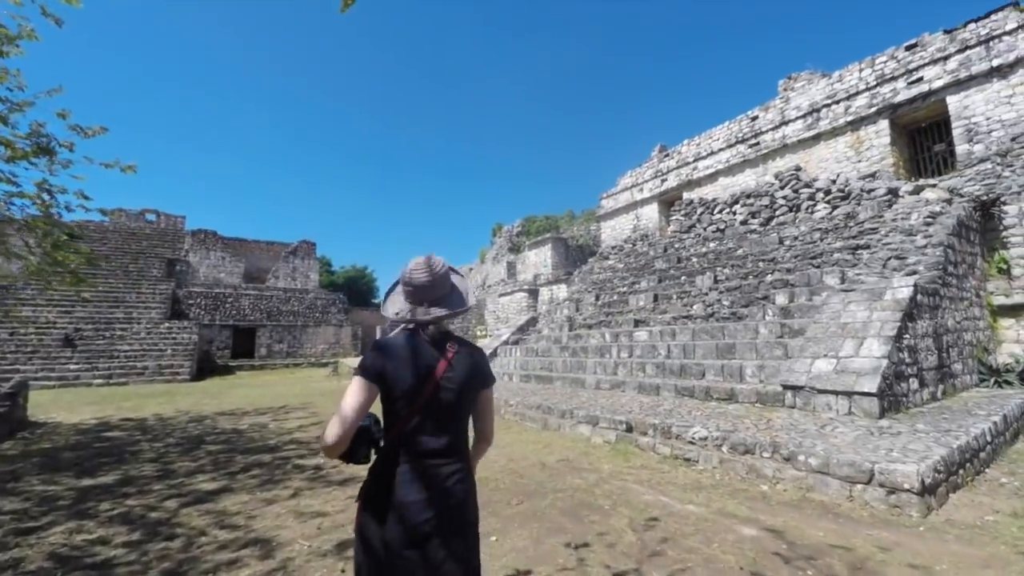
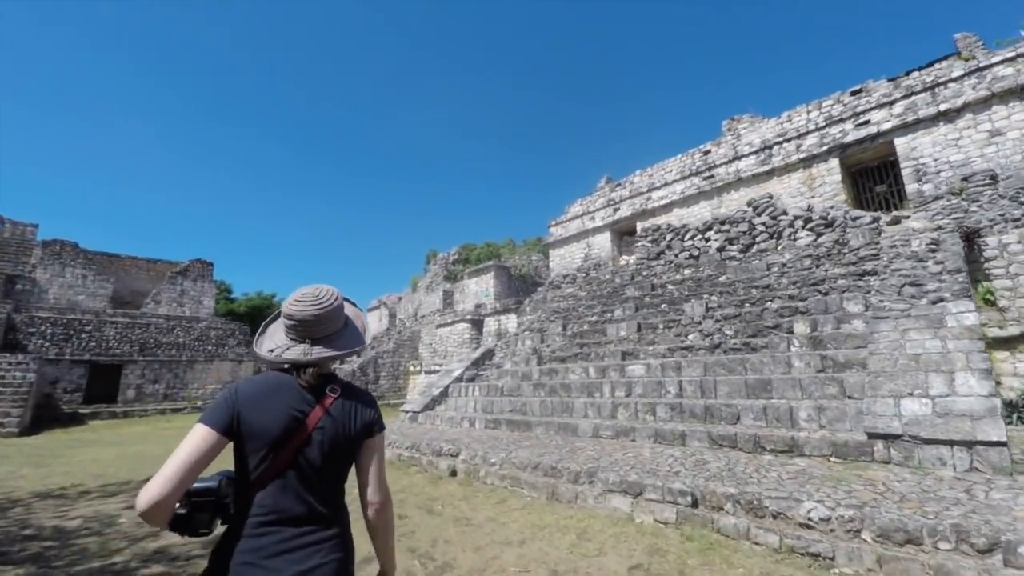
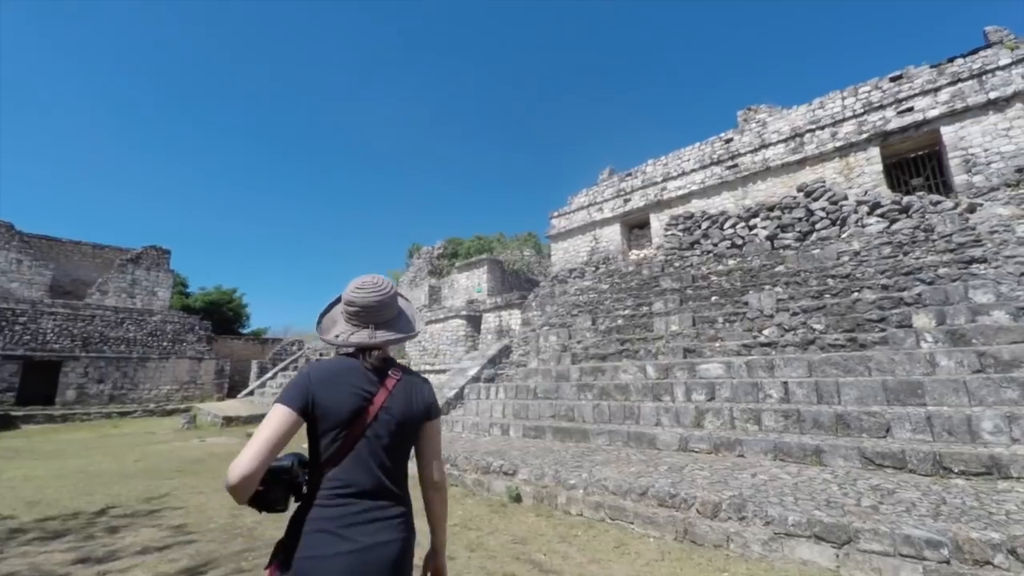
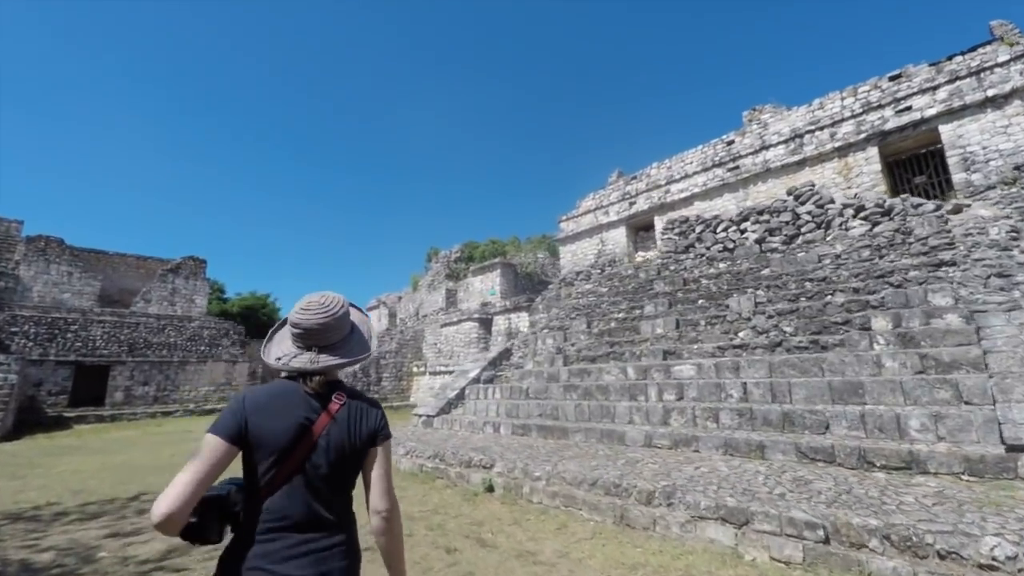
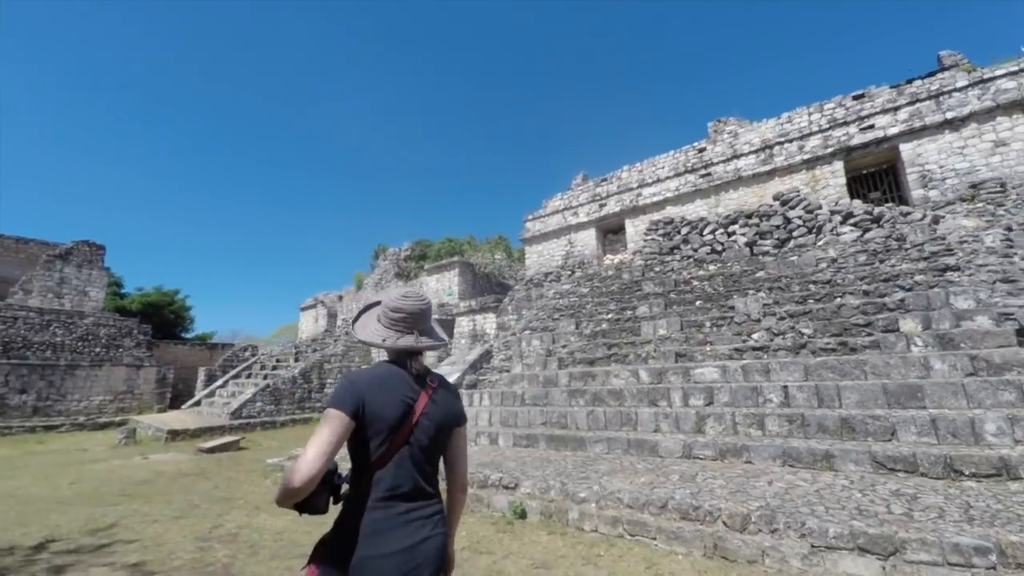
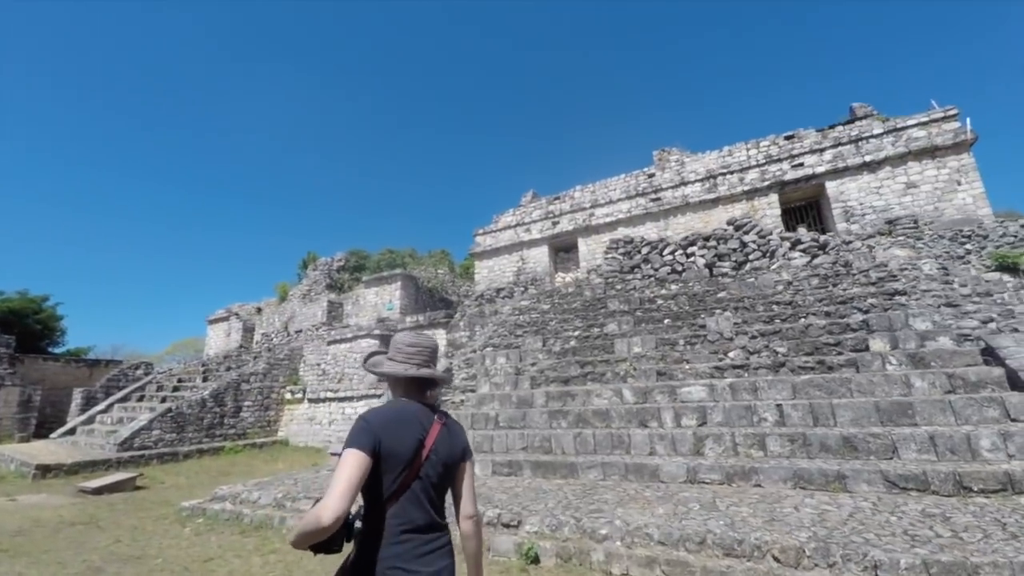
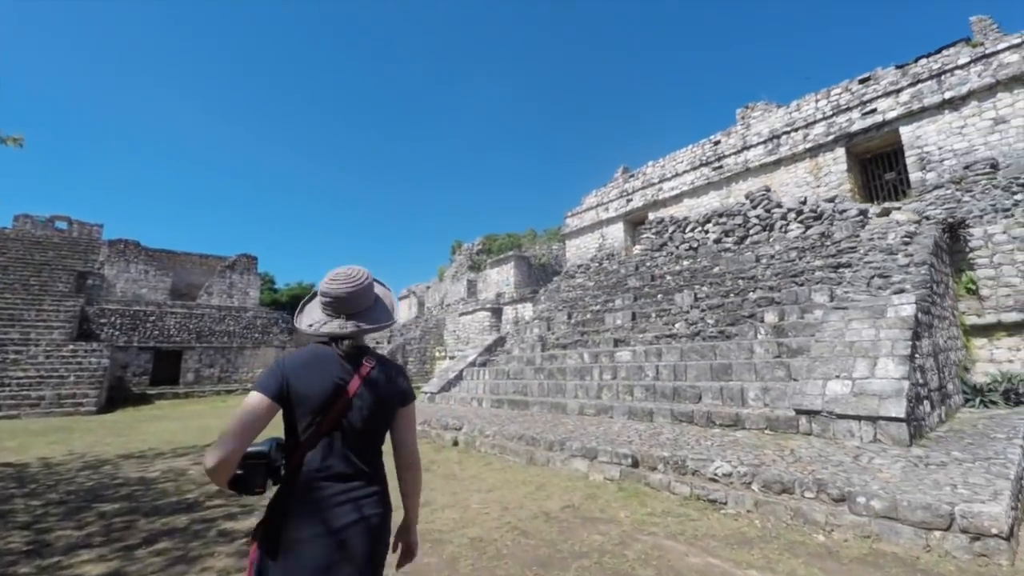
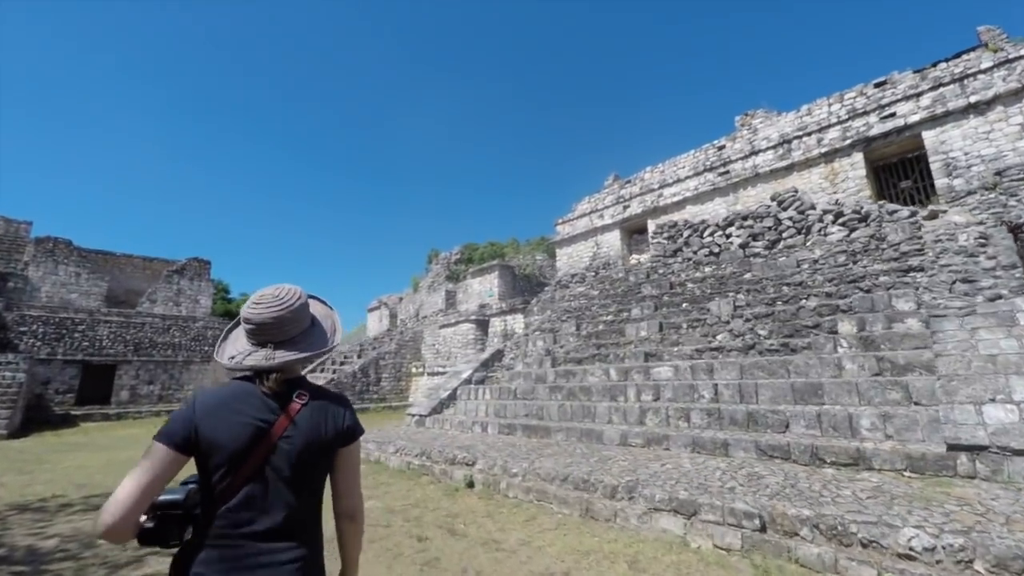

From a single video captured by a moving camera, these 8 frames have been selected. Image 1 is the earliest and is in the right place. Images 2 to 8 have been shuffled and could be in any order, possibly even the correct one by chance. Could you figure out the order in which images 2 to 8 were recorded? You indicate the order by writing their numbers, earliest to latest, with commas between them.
7, 2, 8, 4, 3, 5, 6
